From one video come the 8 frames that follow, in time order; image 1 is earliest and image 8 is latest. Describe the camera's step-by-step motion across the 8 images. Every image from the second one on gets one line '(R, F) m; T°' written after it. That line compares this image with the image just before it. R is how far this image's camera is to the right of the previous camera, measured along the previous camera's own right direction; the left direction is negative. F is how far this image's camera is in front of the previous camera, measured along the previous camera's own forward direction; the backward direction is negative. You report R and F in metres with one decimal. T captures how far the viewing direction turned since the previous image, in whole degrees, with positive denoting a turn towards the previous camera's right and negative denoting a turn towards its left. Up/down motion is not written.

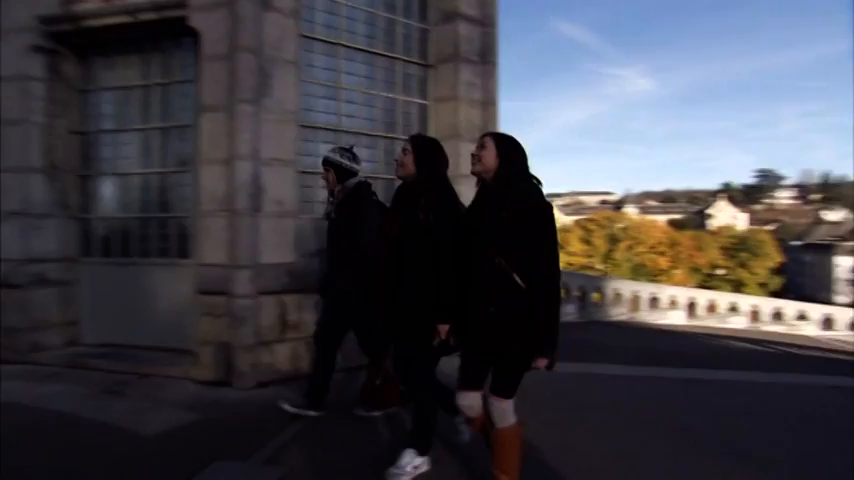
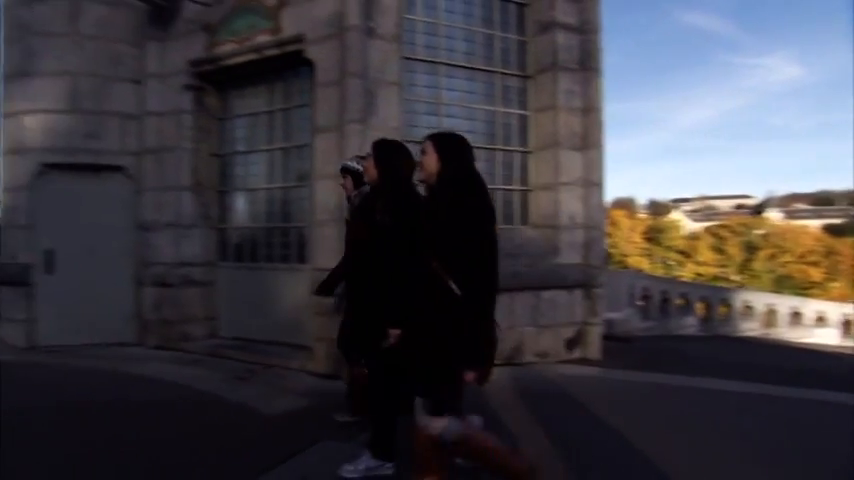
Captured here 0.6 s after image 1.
(+0.2, -0.2) m; -12°
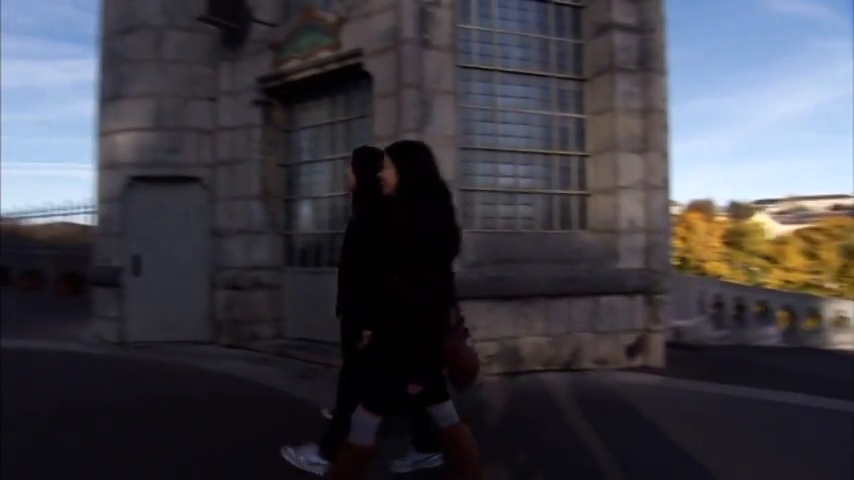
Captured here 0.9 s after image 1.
(+0.1, -0.1) m; -7°
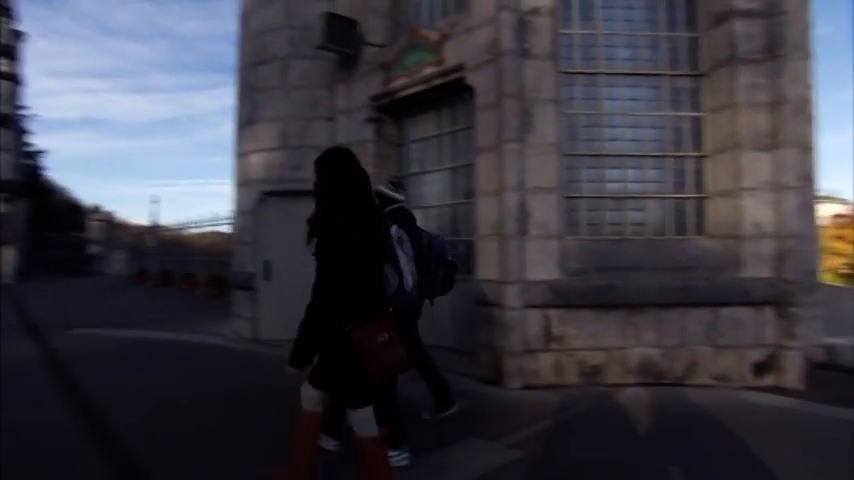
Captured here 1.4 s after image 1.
(+0.2, -0.1) m; -13°
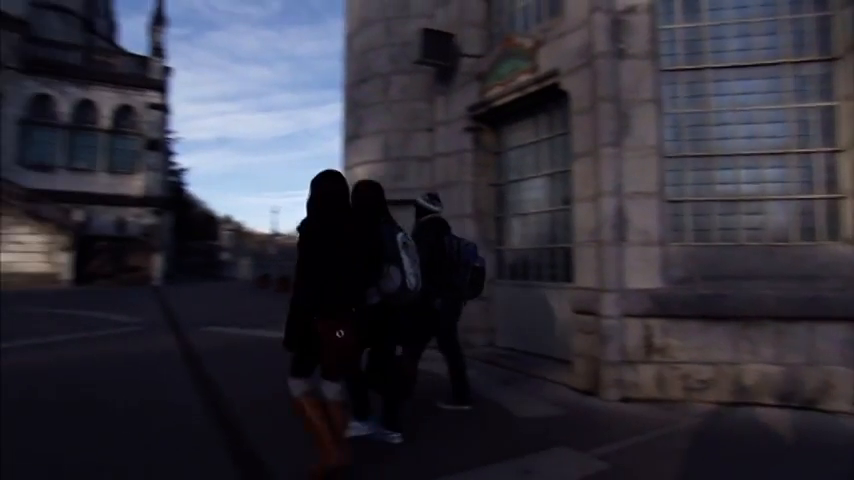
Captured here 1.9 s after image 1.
(+0.2, -0.1) m; -12°
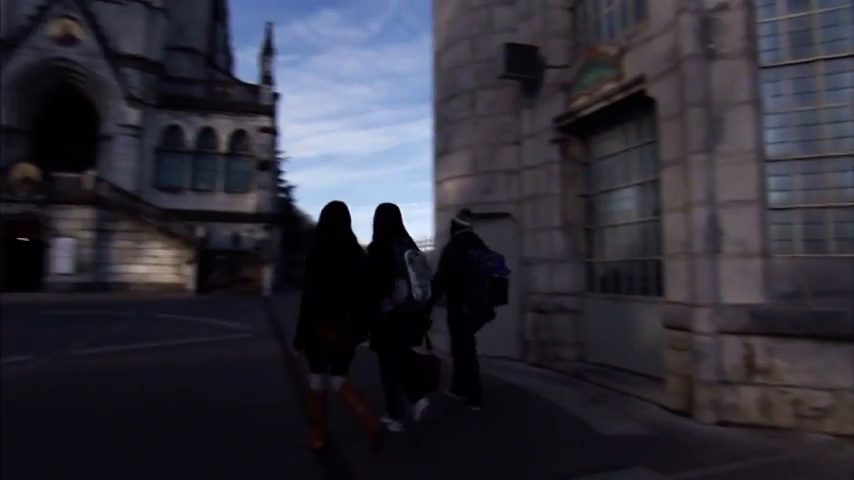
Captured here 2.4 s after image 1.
(+0.2, -0.1) m; -10°
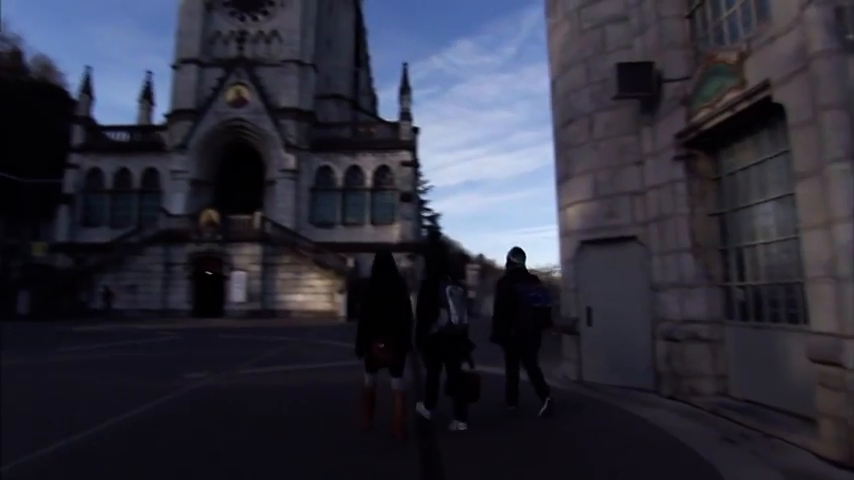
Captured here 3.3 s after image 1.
(+0.4, -0.1) m; -15°
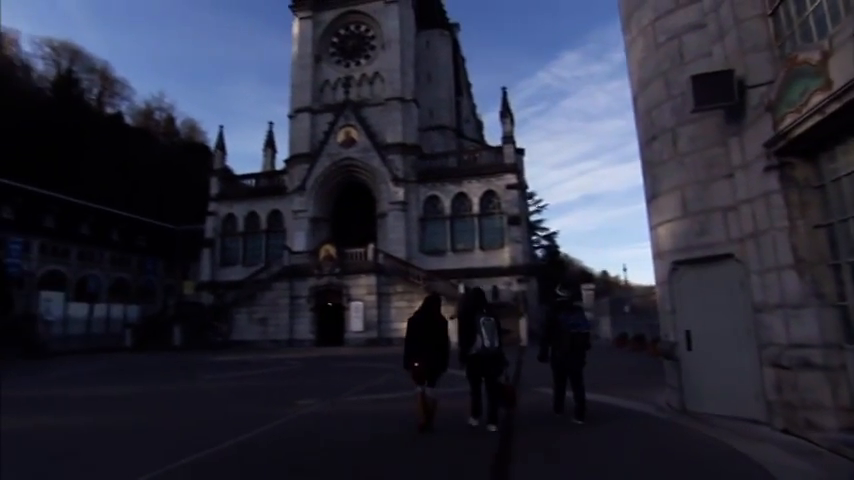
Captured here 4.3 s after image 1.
(+0.6, -0.2) m; -12°
